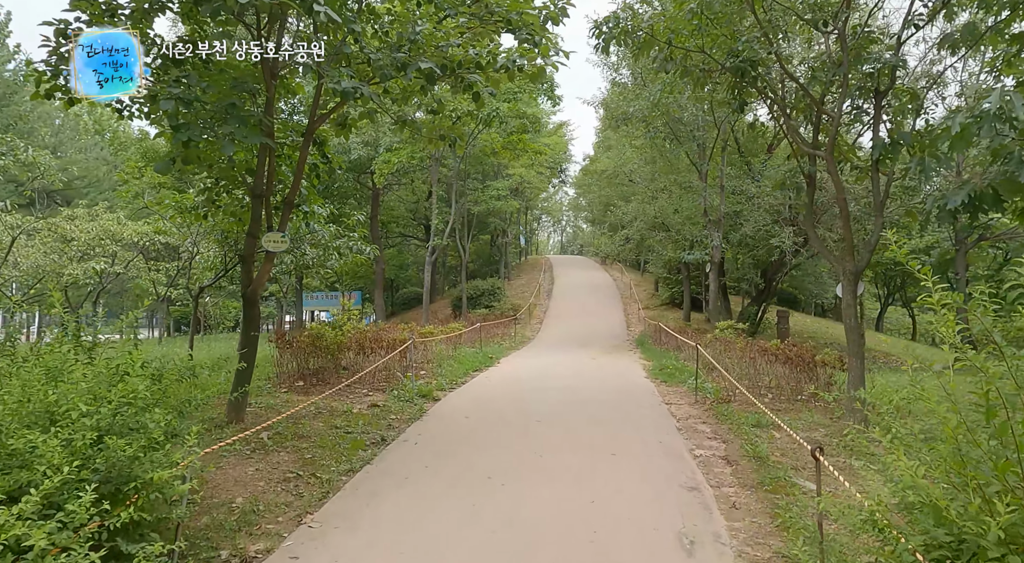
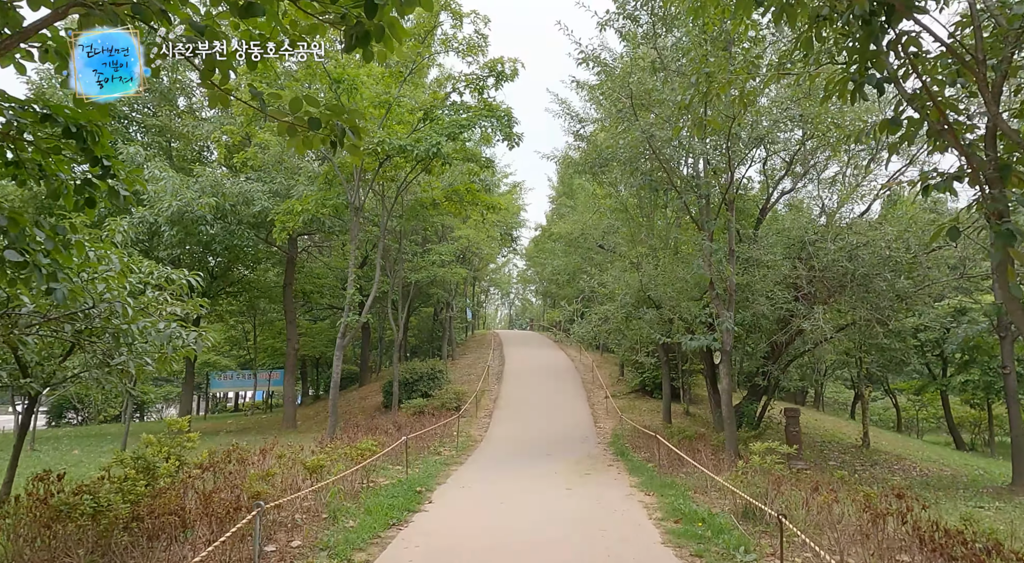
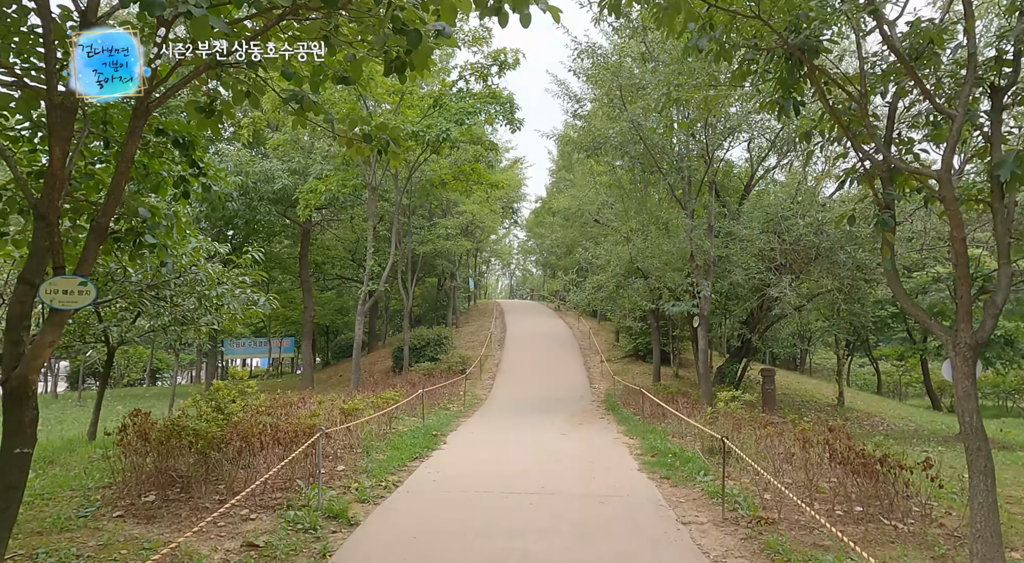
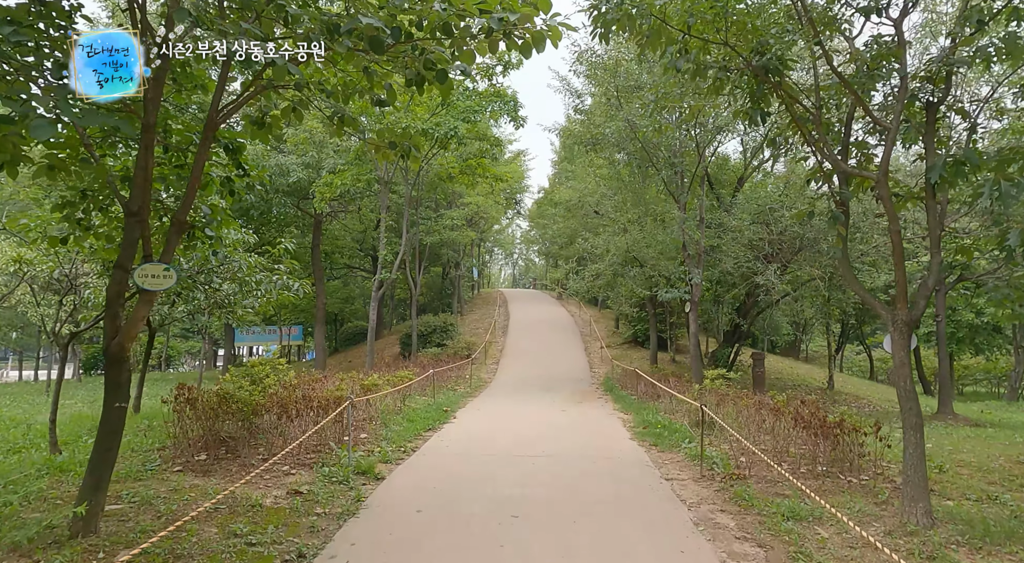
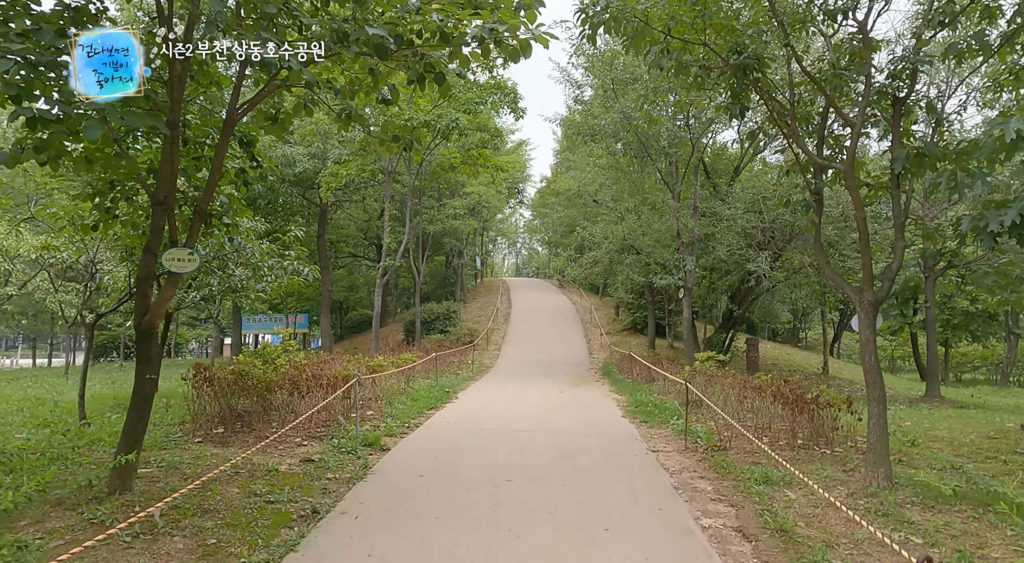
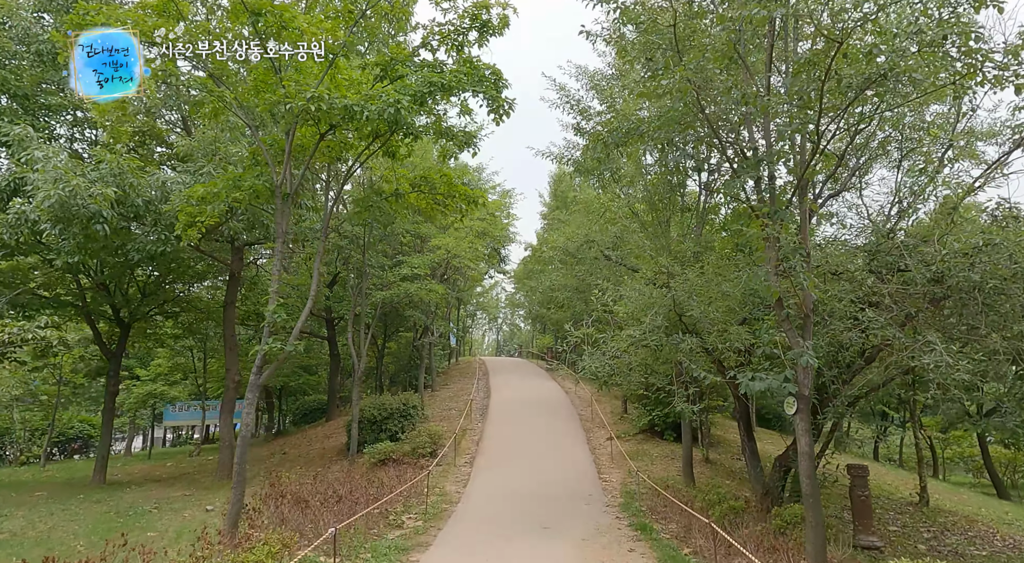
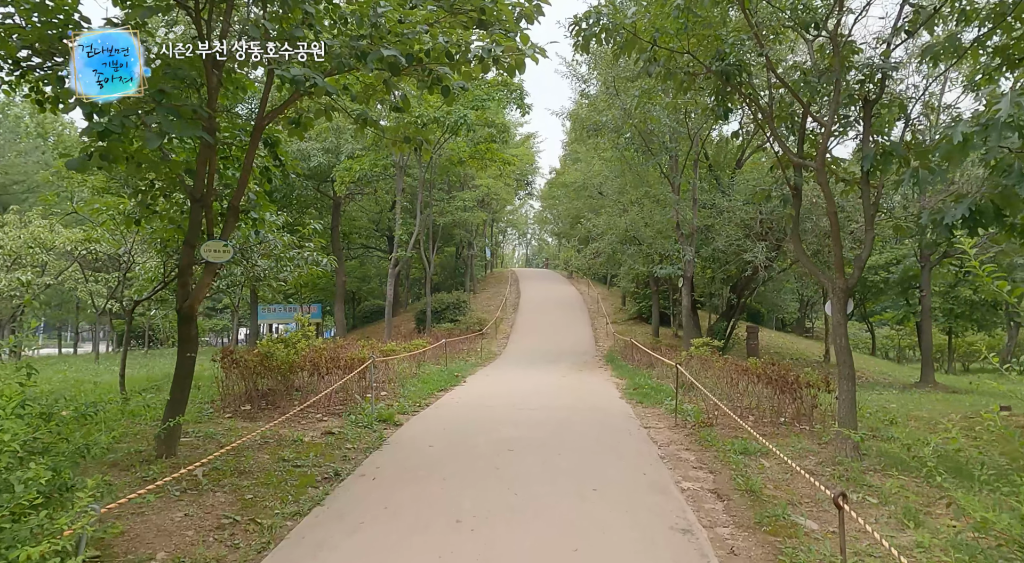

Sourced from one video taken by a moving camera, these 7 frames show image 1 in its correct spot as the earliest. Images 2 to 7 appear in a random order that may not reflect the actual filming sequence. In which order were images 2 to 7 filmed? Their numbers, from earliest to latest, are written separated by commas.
7, 5, 4, 3, 2, 6
